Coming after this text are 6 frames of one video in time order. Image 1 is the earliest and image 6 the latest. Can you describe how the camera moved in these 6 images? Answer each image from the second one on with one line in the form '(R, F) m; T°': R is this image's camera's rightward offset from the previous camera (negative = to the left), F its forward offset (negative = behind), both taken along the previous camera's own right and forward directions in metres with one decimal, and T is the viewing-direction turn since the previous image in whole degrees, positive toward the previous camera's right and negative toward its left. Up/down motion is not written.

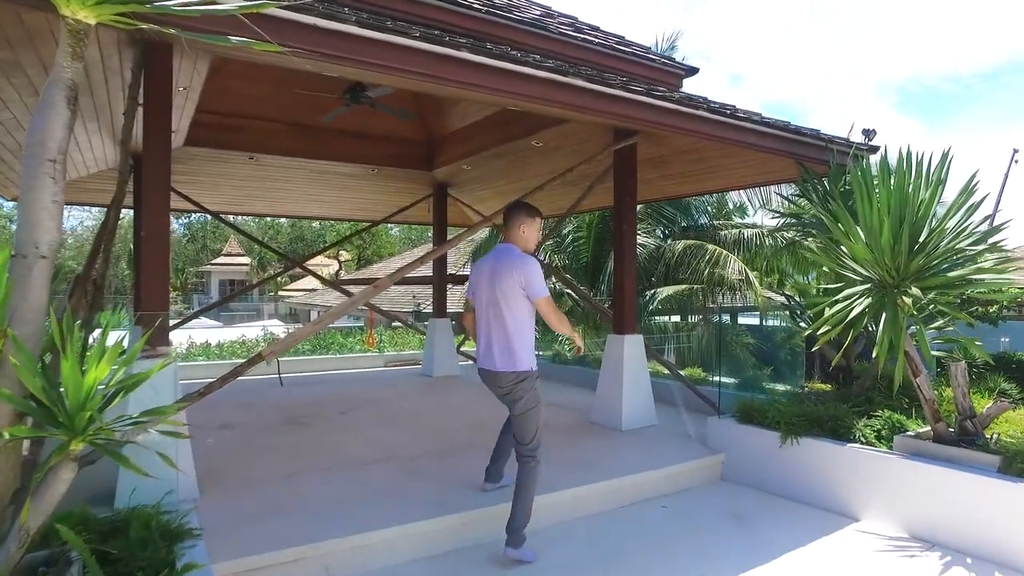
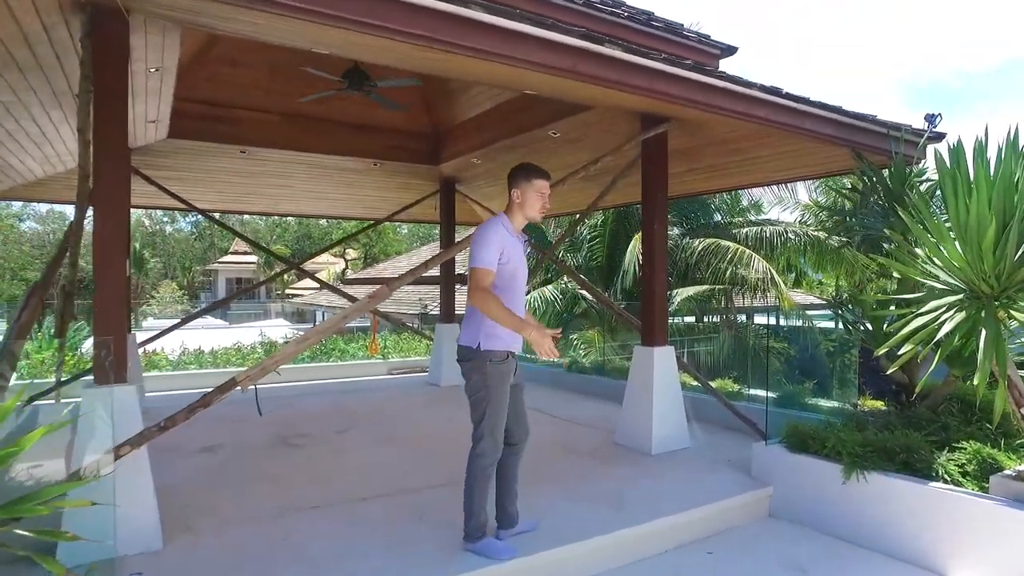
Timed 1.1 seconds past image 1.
(-0.1, +0.6) m; -1°
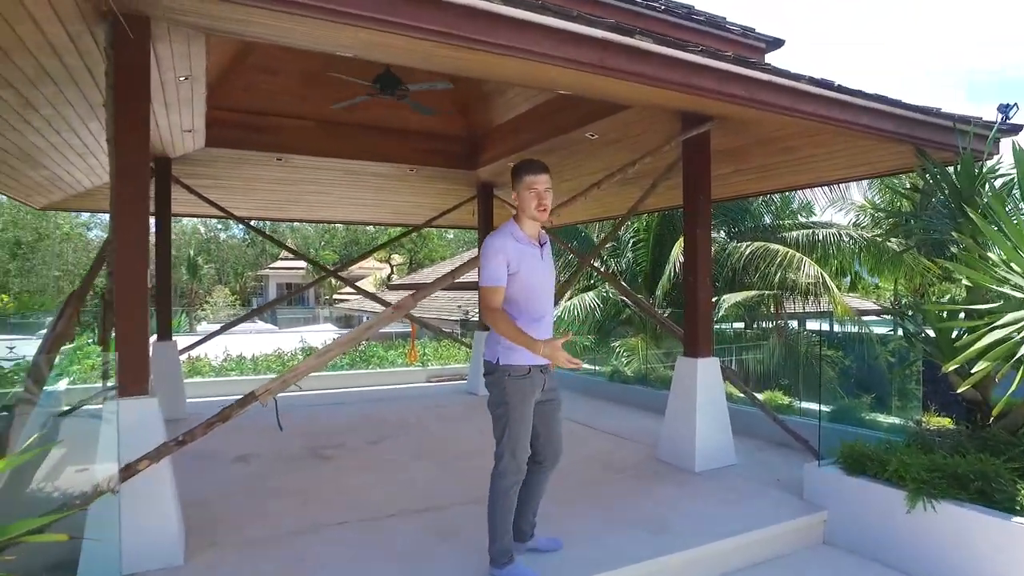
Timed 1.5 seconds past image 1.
(+0.1, +0.2) m; -4°
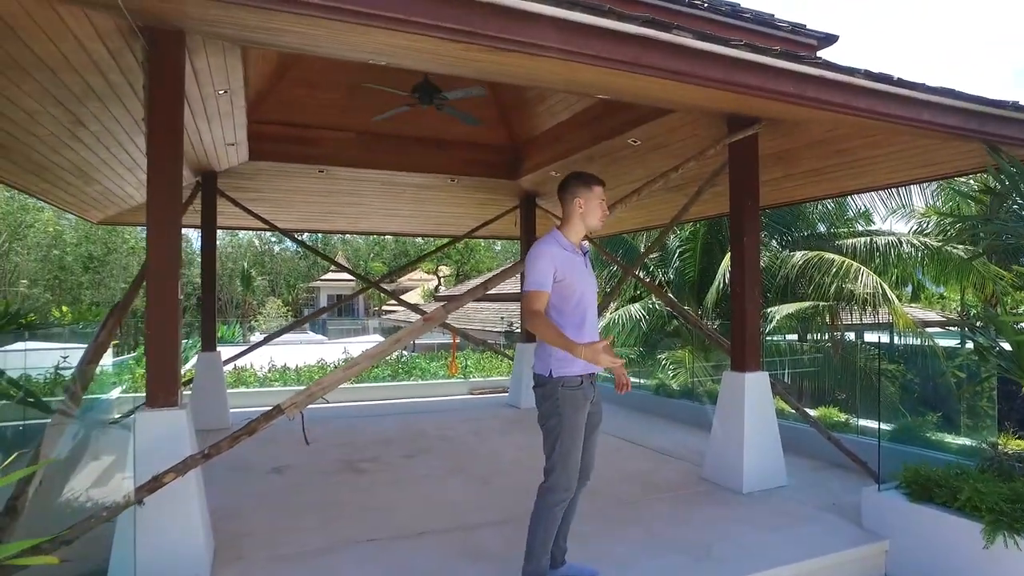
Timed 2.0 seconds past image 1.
(+0.1, +0.1) m; -4°
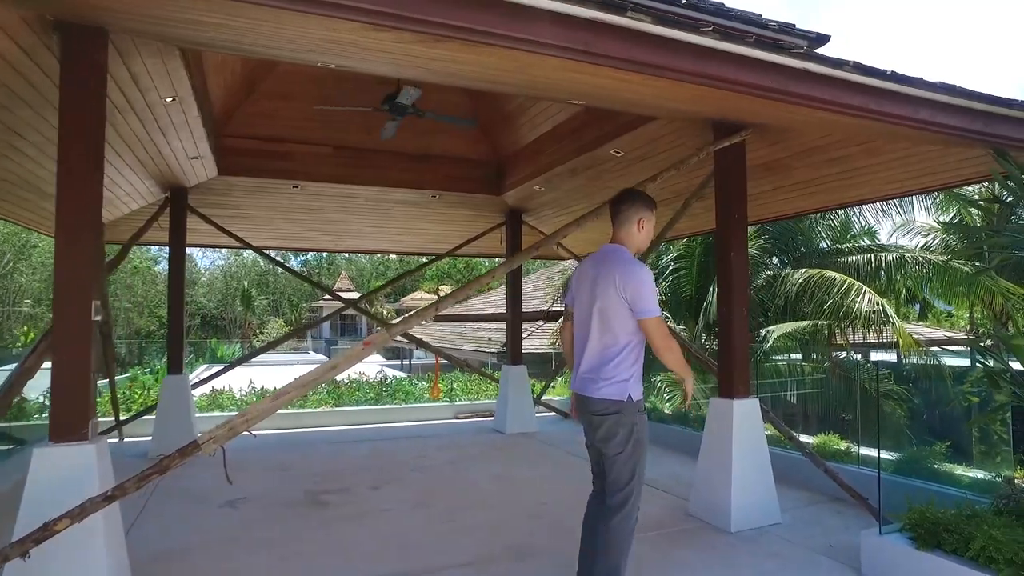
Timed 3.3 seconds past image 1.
(+0.2, +0.3) m; -1°
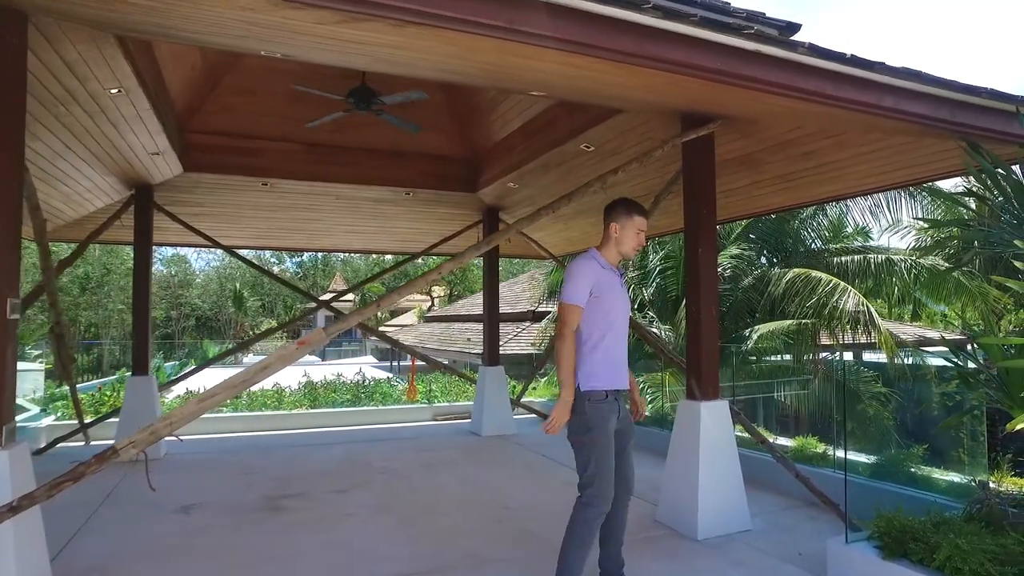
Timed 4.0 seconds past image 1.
(+0.2, +0.1) m; 0°
